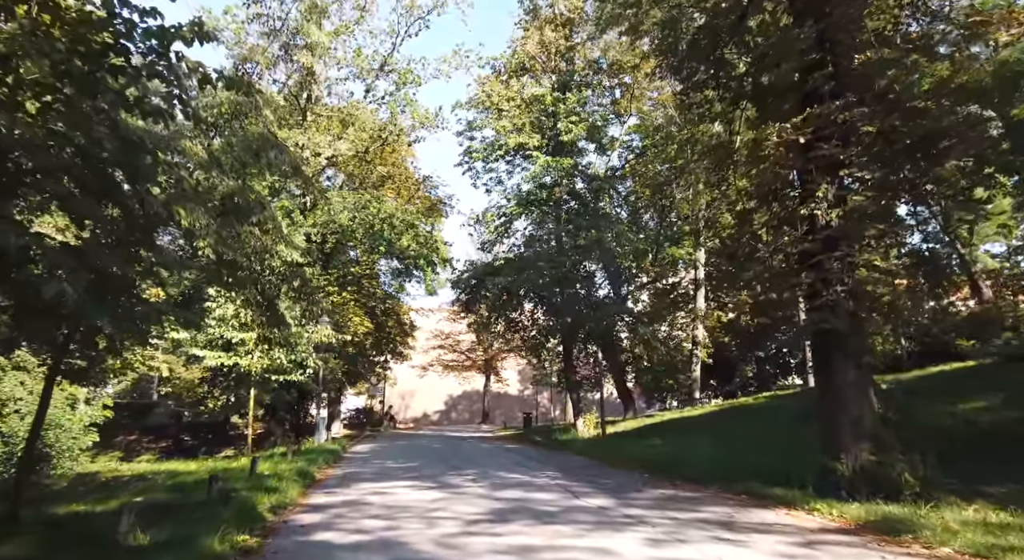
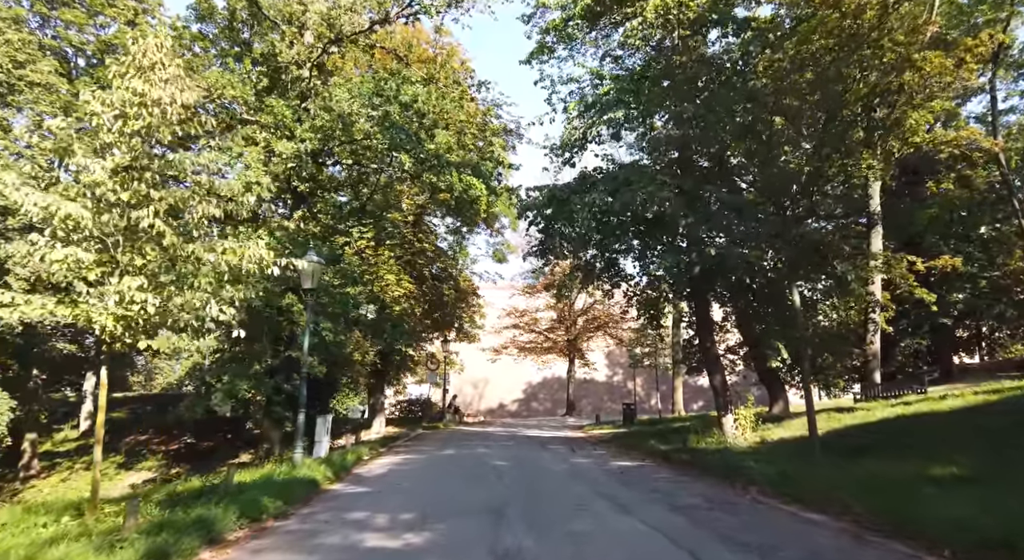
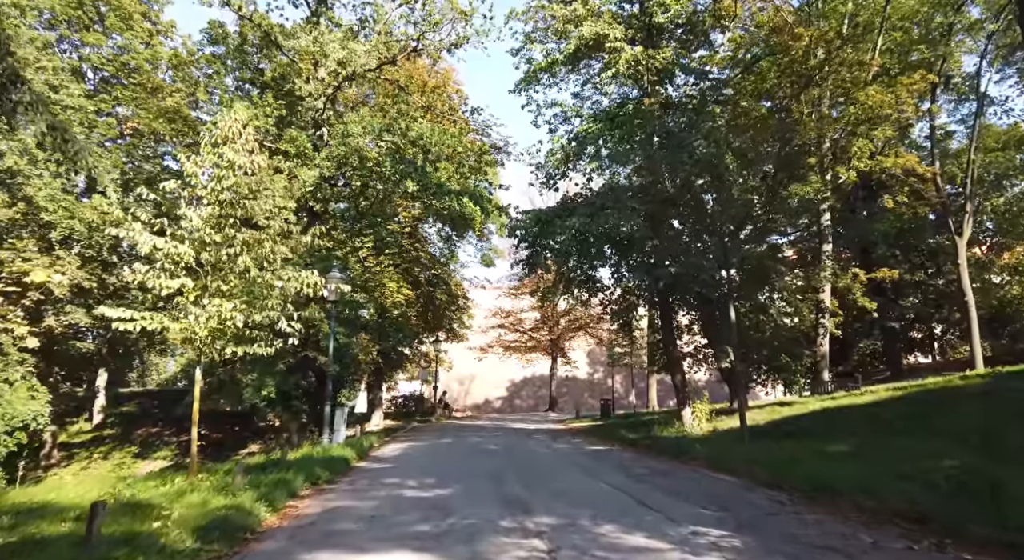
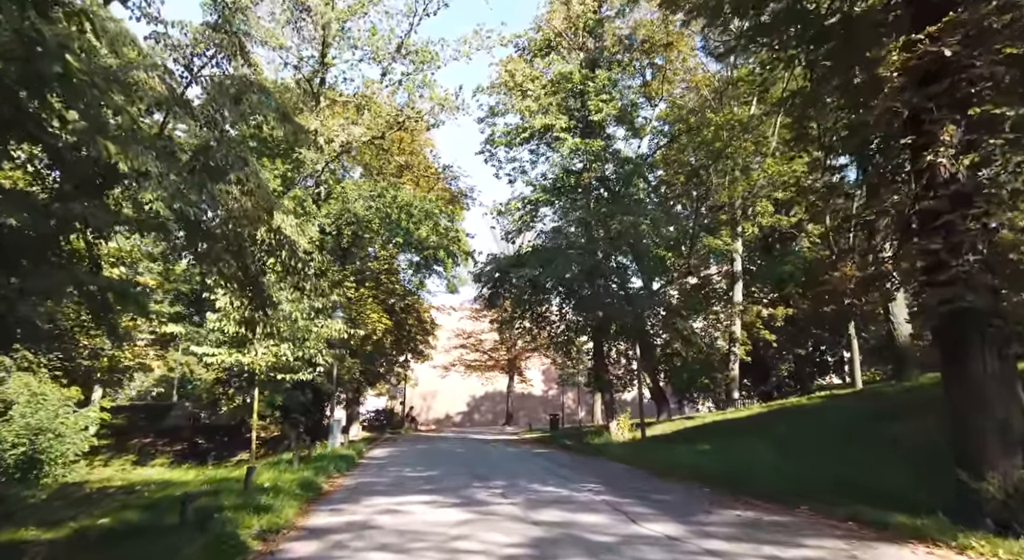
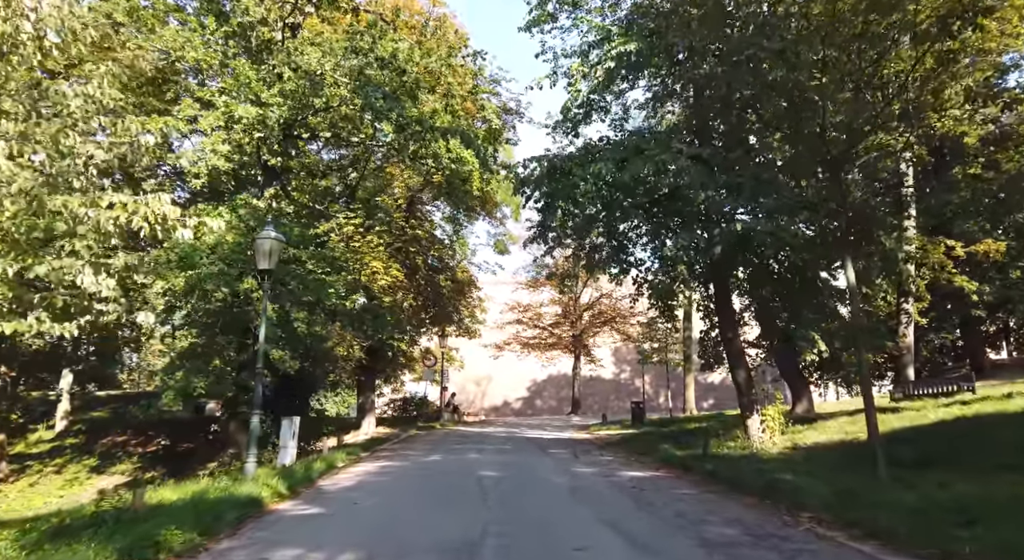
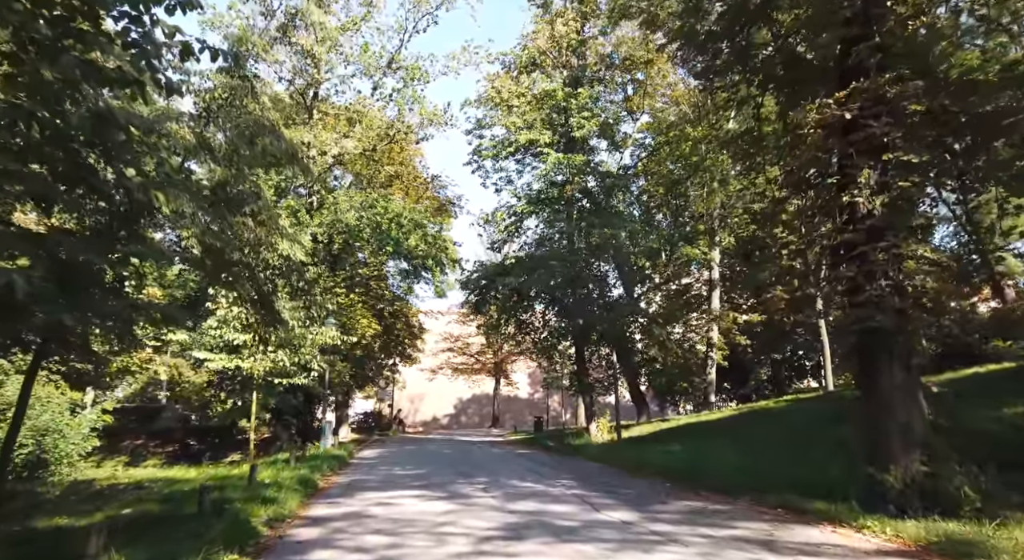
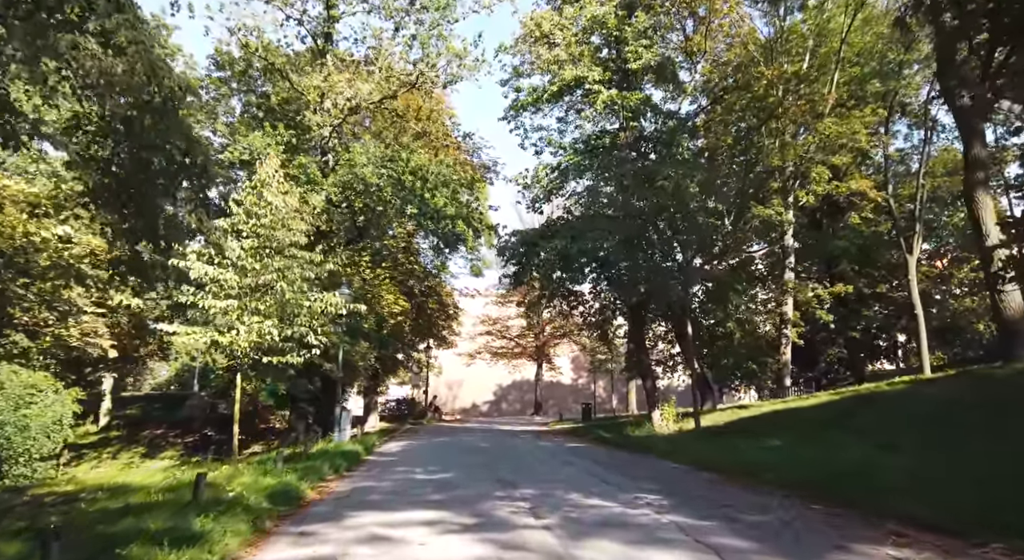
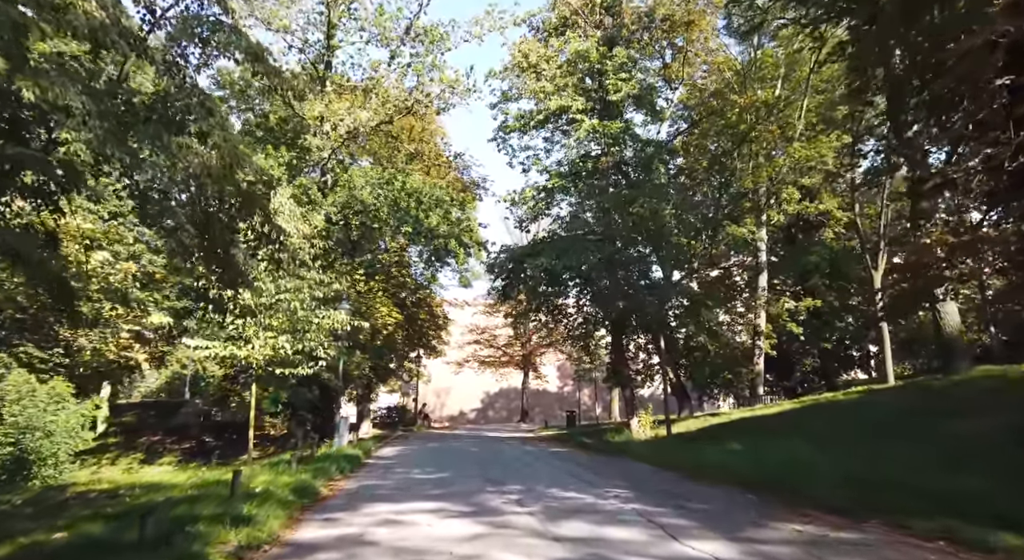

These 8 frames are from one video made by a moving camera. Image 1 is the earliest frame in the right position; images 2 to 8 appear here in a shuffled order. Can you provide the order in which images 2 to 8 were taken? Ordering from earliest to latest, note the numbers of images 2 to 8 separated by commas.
6, 4, 8, 7, 3, 2, 5
